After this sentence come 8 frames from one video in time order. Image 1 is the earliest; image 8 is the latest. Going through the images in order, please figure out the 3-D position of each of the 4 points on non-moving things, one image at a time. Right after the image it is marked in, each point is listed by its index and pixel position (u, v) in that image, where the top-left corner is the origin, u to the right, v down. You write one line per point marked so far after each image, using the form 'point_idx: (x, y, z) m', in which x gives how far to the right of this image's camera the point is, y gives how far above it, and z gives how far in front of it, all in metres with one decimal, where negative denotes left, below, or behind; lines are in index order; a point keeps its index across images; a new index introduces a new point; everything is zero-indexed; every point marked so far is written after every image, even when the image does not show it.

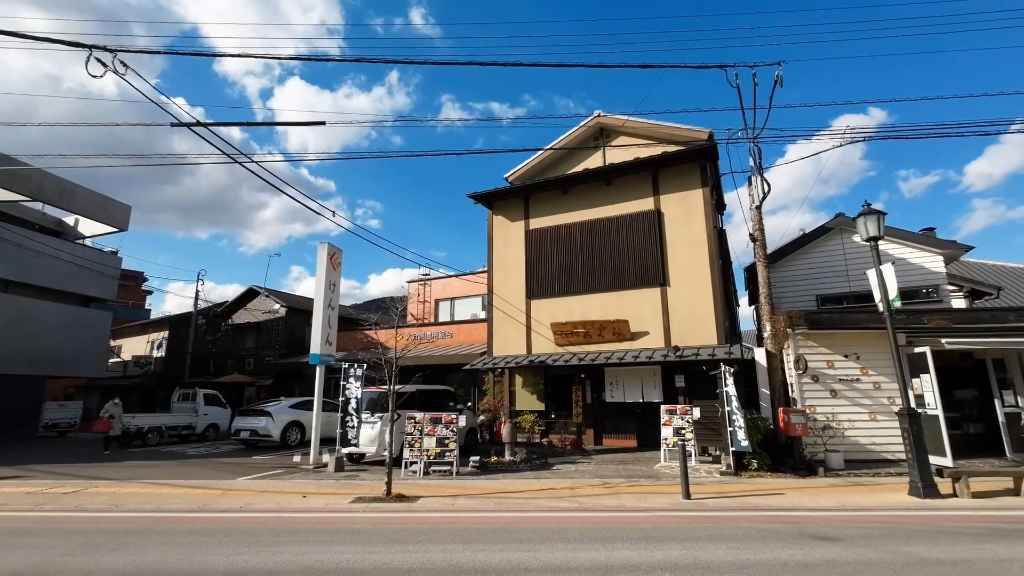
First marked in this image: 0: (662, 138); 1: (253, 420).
0: (+5.3, +5.2, +17.1) m
1: (-9.0, -4.6, +17.0) m
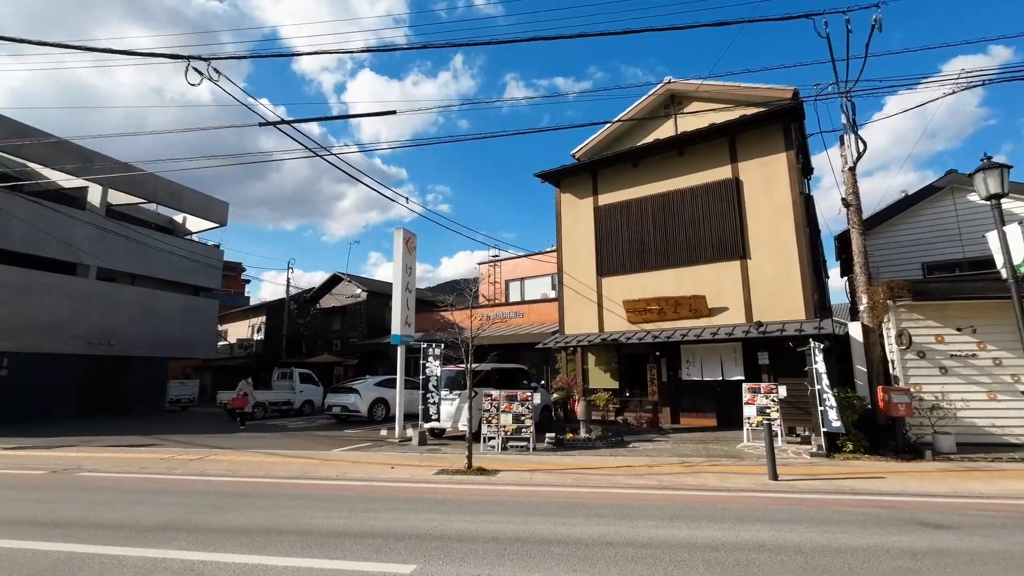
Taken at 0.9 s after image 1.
0: (+7.5, +6.1, +16.0) m
1: (-6.3, -4.1, +18.3) m
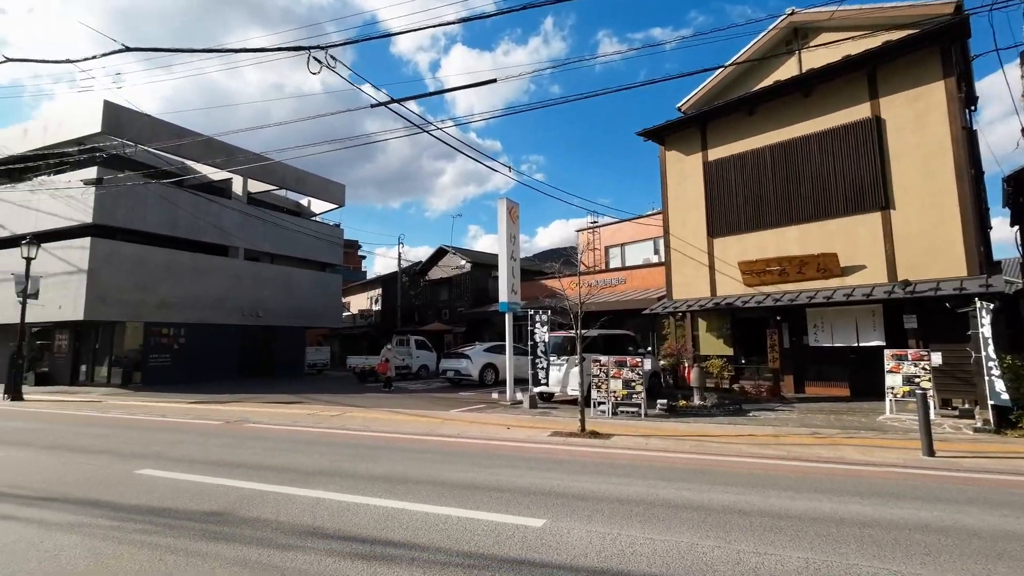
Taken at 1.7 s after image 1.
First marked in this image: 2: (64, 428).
0: (+10.5, +7.4, +13.8) m
1: (-2.2, -2.9, +19.3) m
2: (-9.9, -3.1, +10.8) m
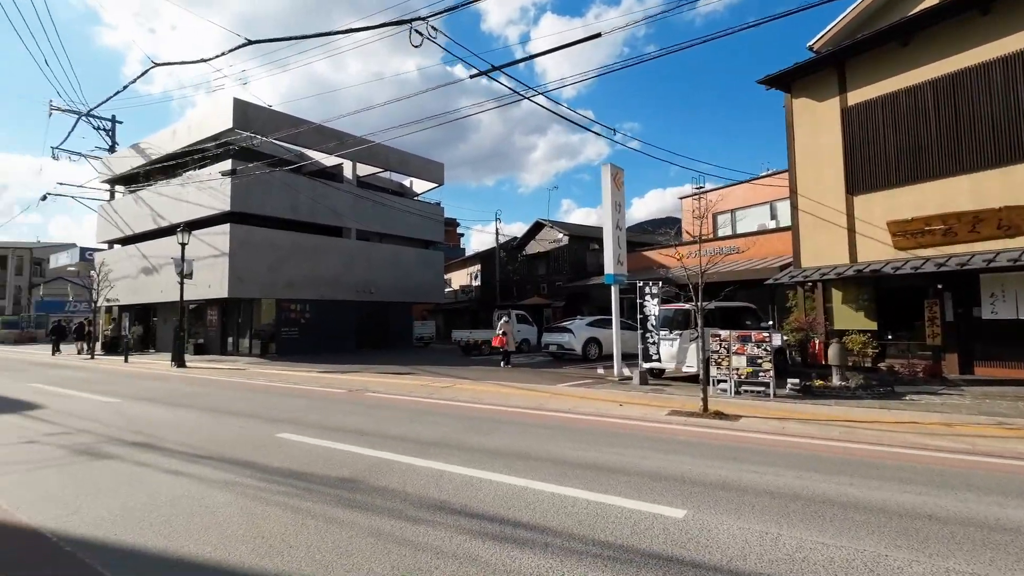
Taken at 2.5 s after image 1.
0: (+12.9, +8.3, +10.7) m
1: (+1.8, -1.9, +19.1) m
2: (-7.3, -2.6, +12.2) m
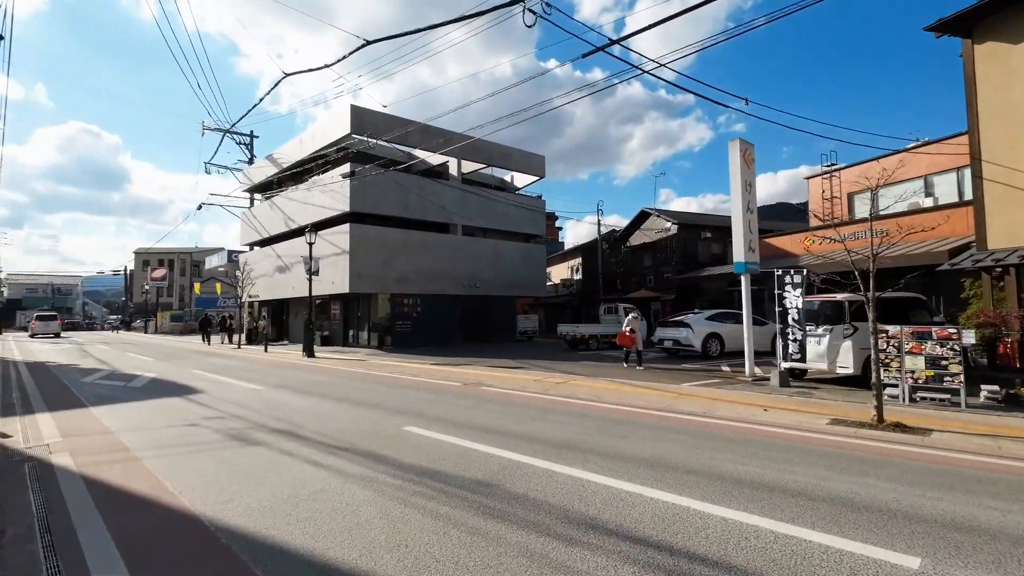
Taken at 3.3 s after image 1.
0: (+15.1, +8.7, +7.2) m
1: (+5.9, -1.6, +17.7) m
2: (-4.4, -2.5, +12.8) m
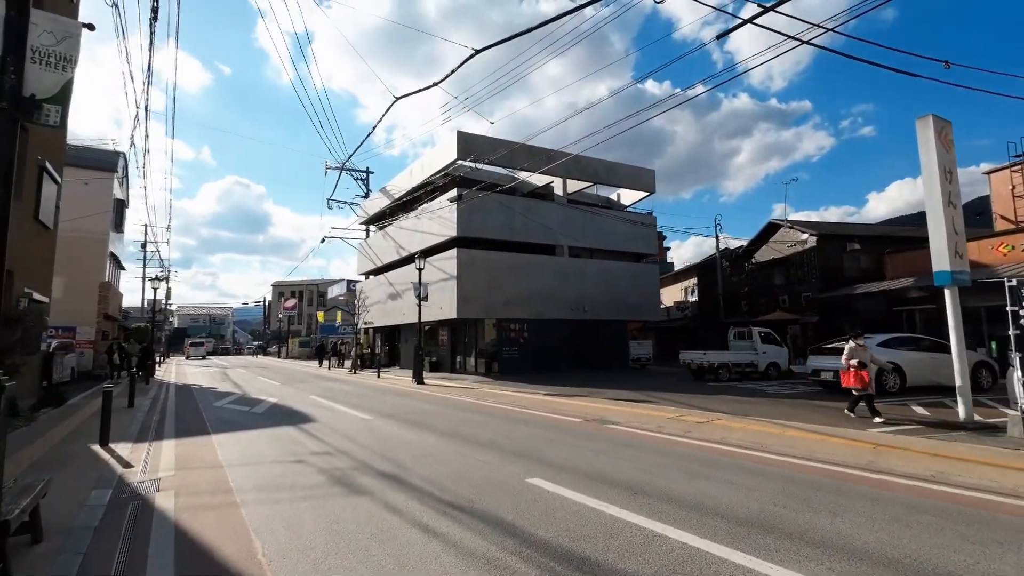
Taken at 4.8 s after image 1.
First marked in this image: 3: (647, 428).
0: (+16.4, +8.8, +3.0) m
1: (+9.7, -2.2, +14.6) m
2: (-1.4, -3.1, +11.8) m
3: (+2.8, -2.9, +10.1) m
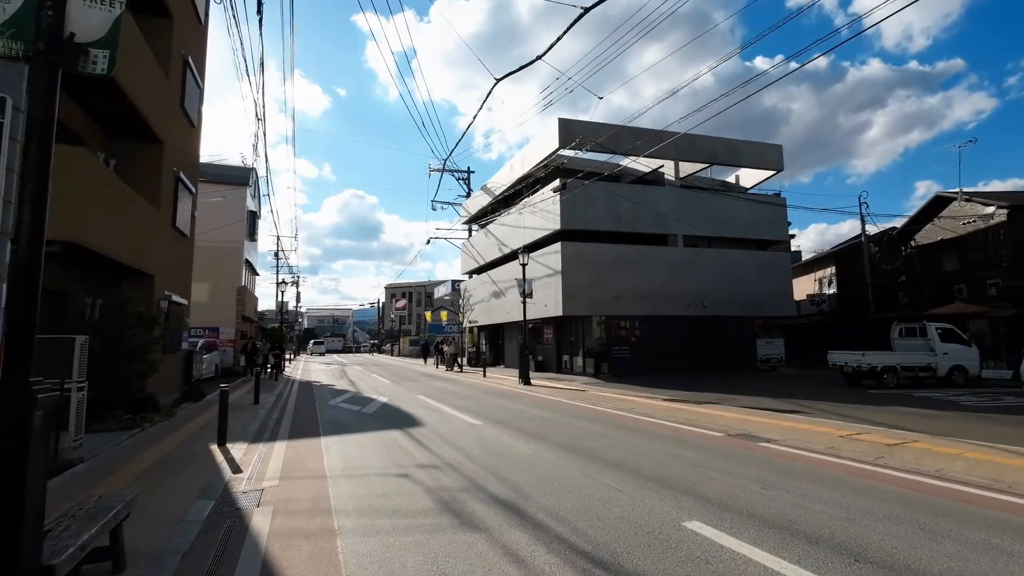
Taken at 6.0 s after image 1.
0: (+16.6, +9.3, -1.7) m
1: (+12.6, -1.7, +11.0) m
2: (+1.3, -2.9, +10.4) m
3: (+5.0, -2.6, +8.0) m
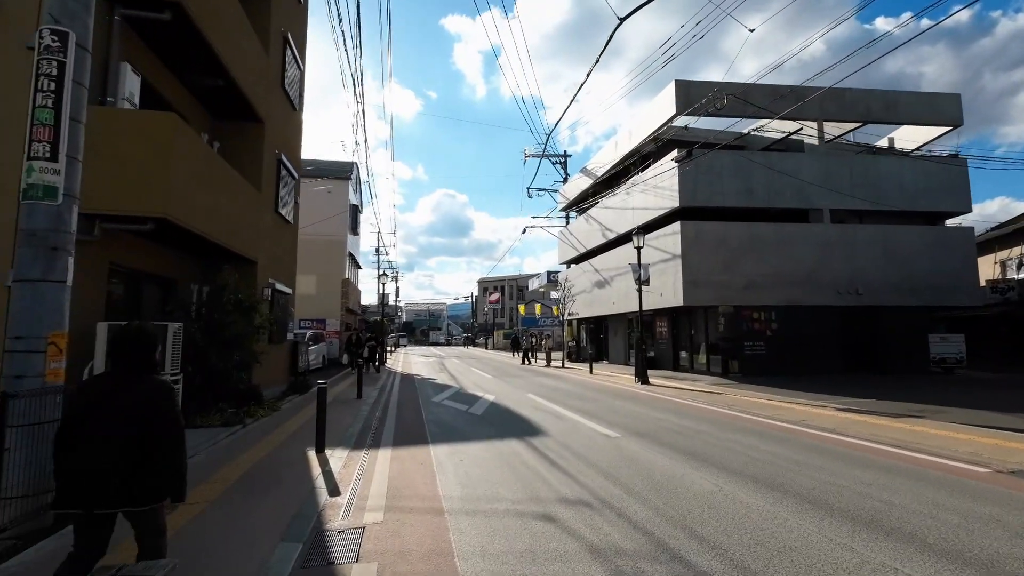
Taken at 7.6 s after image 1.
0: (+16.5, +9.7, -6.9) m
1: (+15.0, -1.2, +6.4) m
2: (+3.7, -2.5, +8.0) m
3: (+7.0, -2.2, +4.9) m
